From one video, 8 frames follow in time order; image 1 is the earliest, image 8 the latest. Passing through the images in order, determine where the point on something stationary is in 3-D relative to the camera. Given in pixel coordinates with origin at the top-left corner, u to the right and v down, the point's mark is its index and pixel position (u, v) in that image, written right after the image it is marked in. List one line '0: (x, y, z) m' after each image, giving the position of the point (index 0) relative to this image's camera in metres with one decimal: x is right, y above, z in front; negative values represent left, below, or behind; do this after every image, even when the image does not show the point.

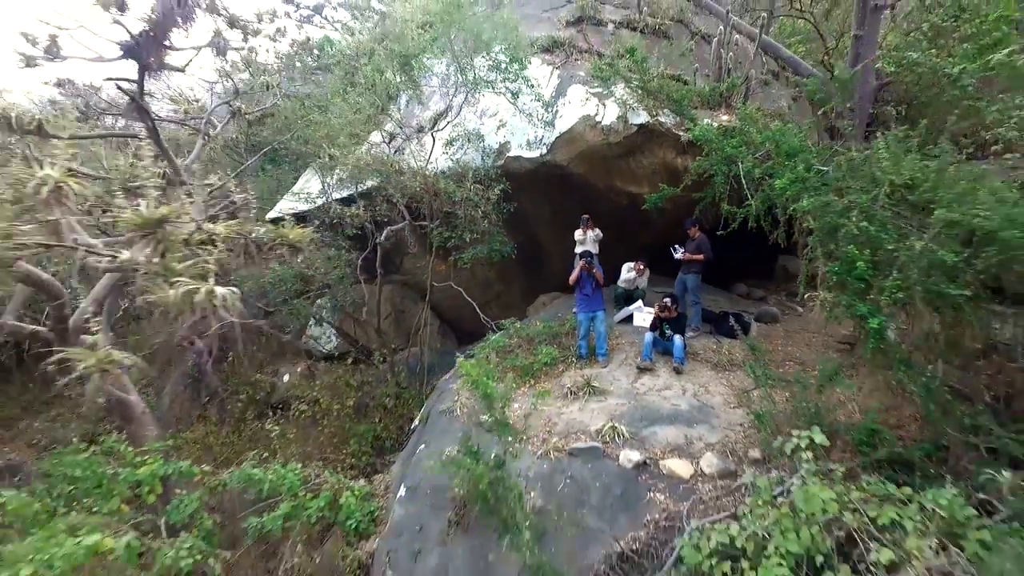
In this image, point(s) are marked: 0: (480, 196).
0: (-0.4, +1.2, +5.8) m
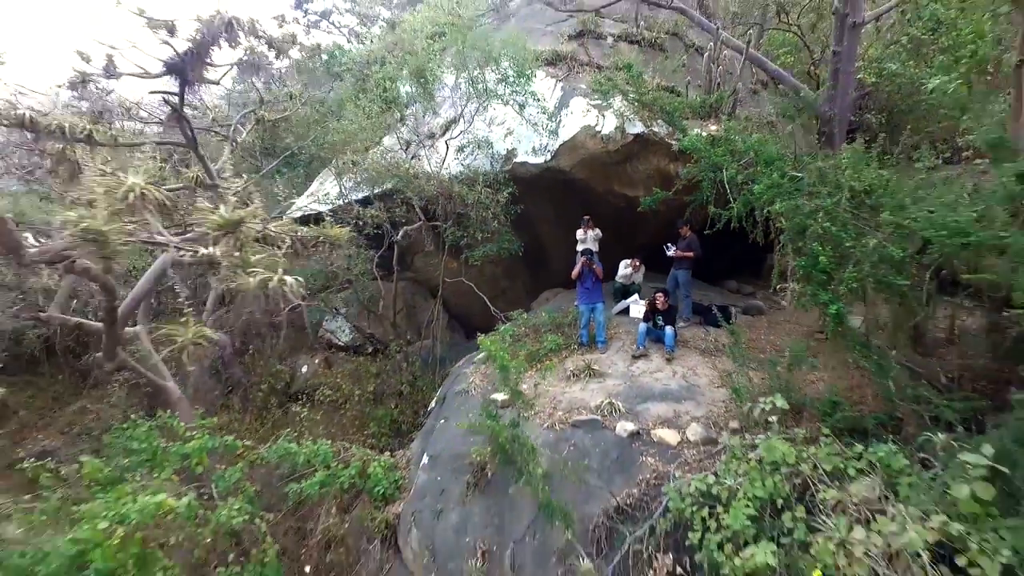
0: (-0.3, +1.3, +6.3) m
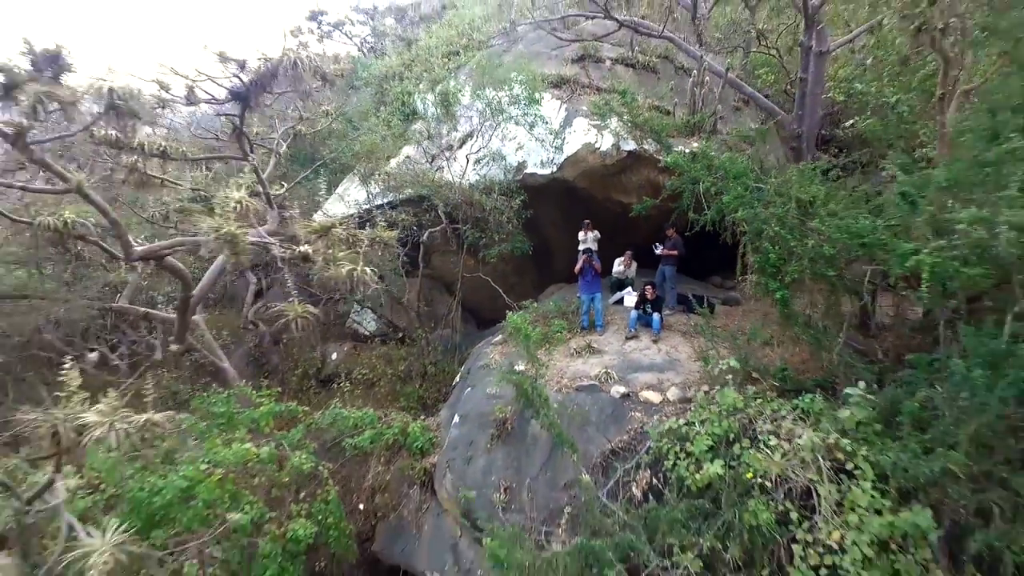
0: (-0.1, +1.4, +7.2) m
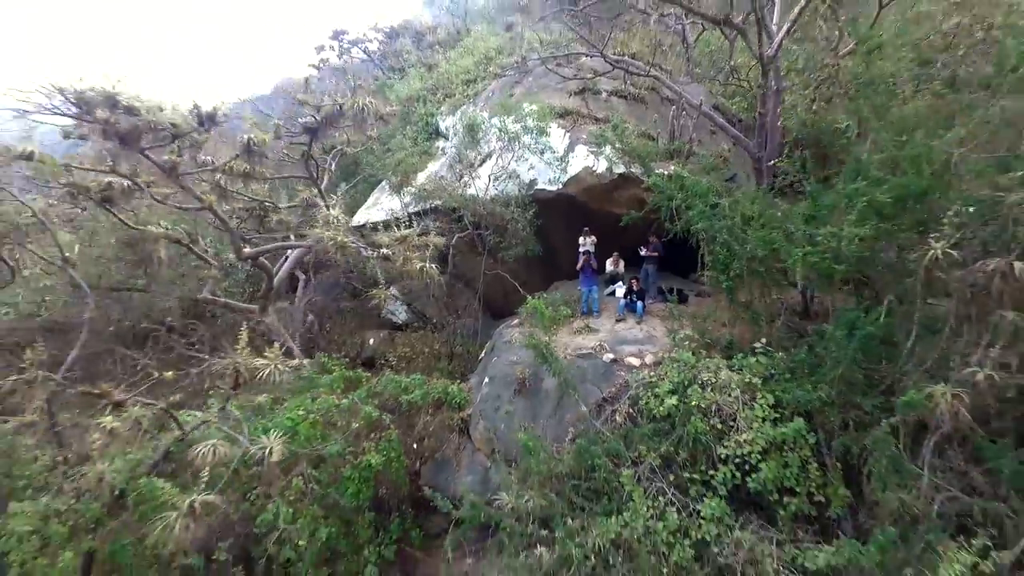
0: (+0.1, +1.5, +8.9) m
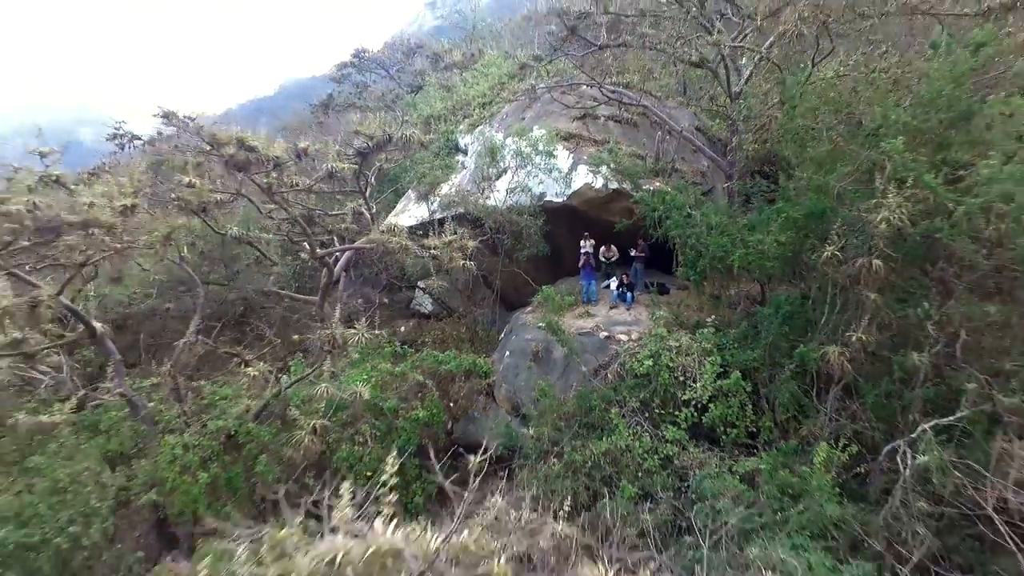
0: (+0.5, +1.7, +10.7) m
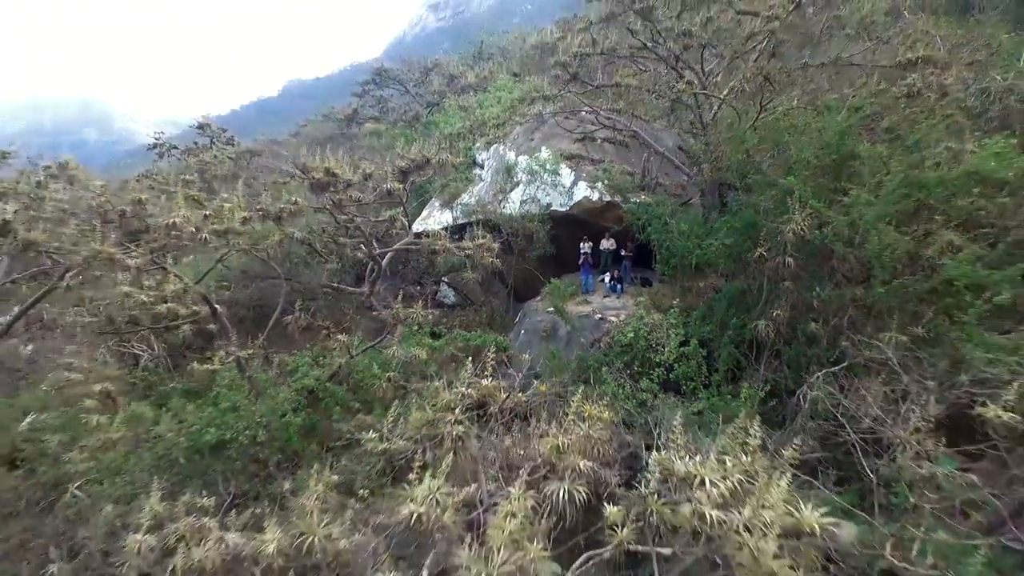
0: (+0.8, +1.9, +13.0) m
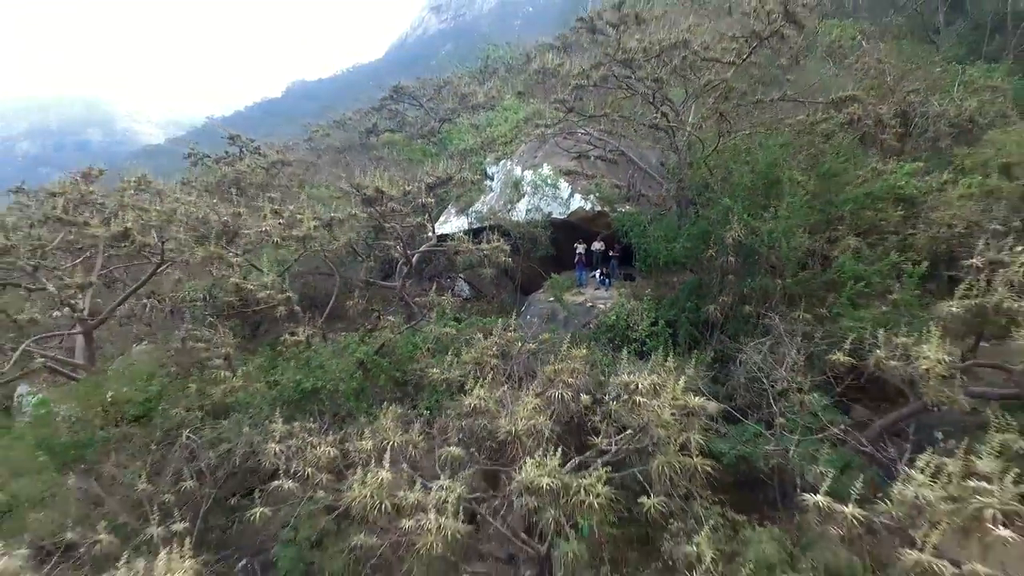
0: (+1.1, +2.1, +15.5) m
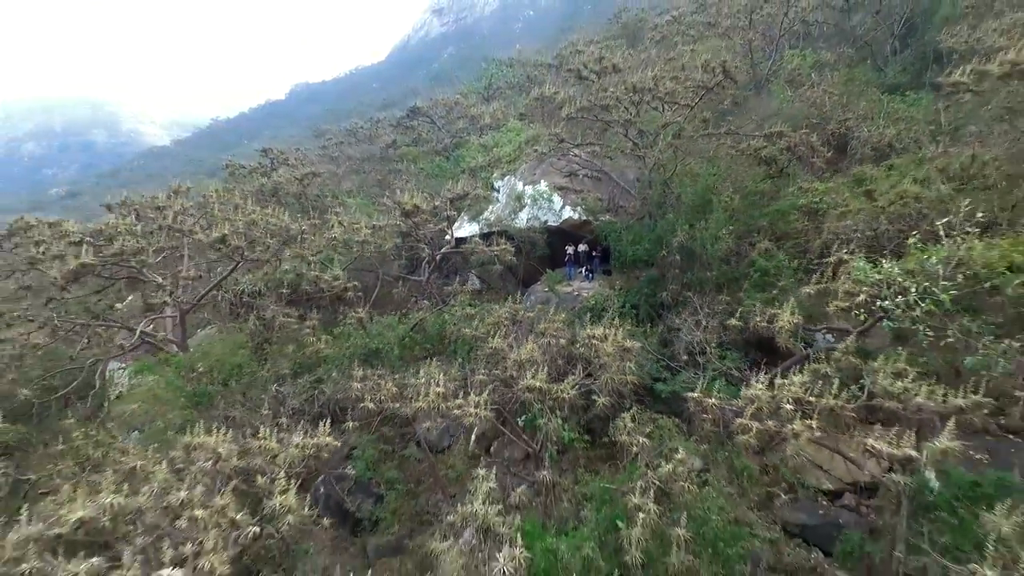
0: (+1.2, +2.3, +19.2) m
